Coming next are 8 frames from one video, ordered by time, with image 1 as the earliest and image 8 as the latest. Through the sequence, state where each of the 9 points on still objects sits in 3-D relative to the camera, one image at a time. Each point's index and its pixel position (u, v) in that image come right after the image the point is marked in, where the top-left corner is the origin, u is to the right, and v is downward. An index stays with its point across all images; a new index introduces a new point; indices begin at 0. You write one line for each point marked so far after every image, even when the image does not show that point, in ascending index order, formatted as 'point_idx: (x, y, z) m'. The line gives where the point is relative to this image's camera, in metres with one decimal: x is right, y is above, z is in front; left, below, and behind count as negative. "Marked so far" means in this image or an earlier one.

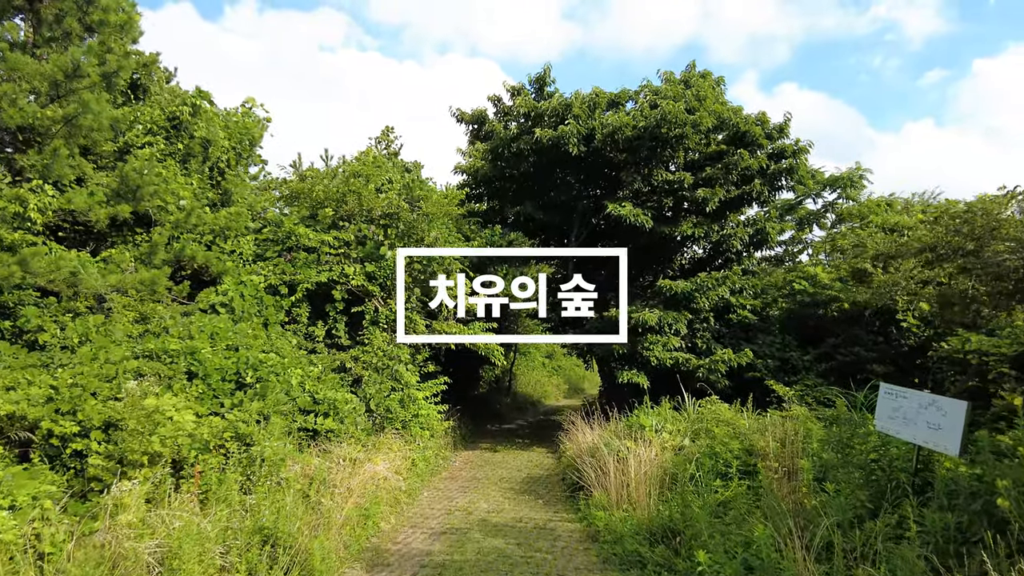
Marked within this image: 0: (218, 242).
0: (-3.0, +0.5, +6.8) m
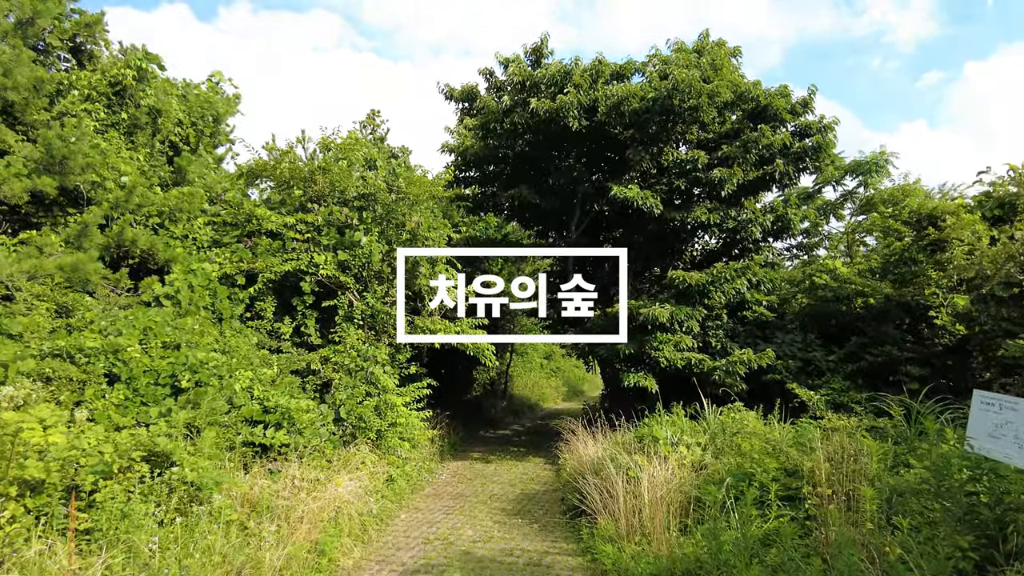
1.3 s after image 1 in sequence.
0: (-3.1, +0.6, +6.0) m
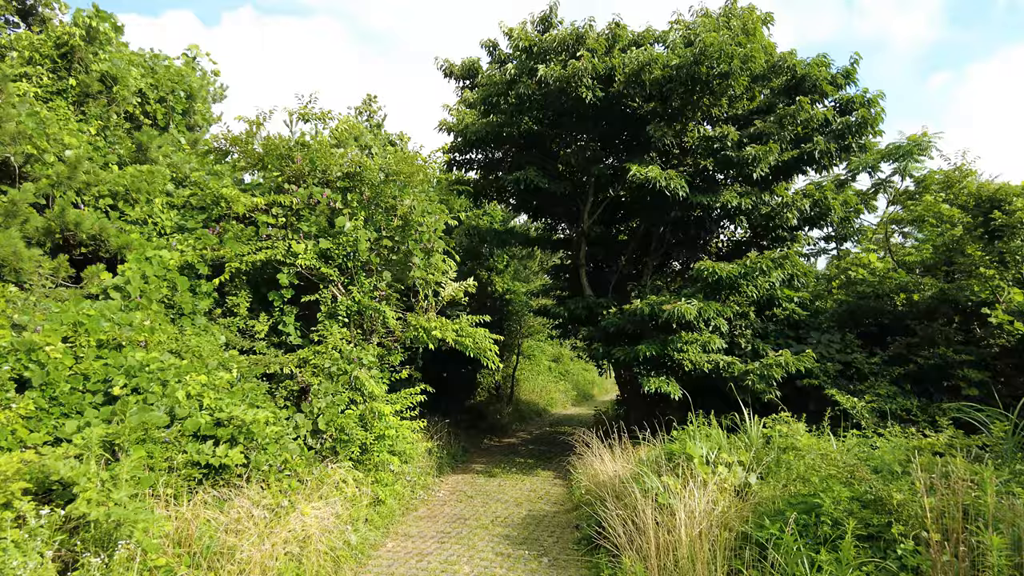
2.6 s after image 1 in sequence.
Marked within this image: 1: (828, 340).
0: (-3.1, +0.6, +5.2) m
1: (+3.6, -0.6, +7.6) m
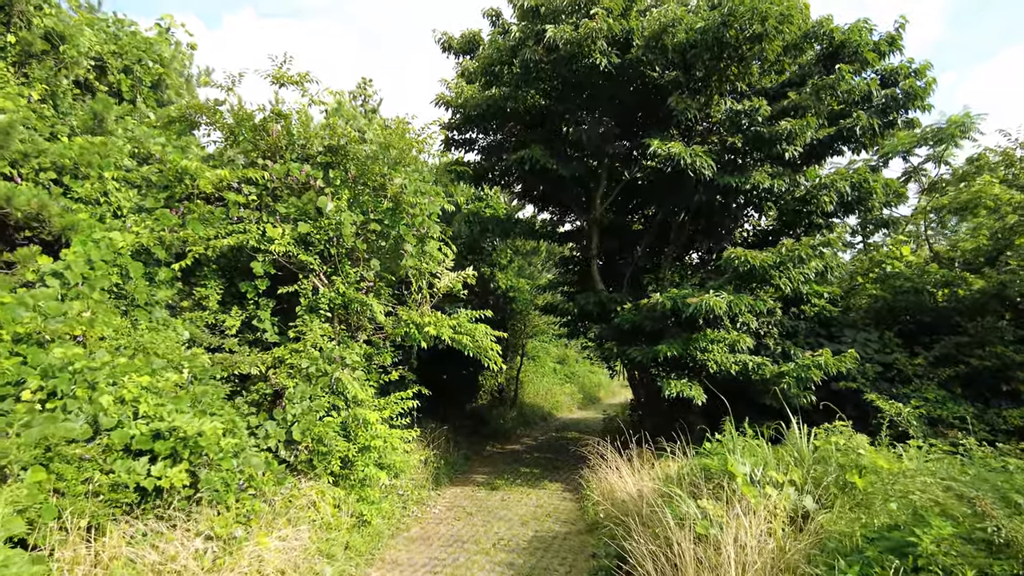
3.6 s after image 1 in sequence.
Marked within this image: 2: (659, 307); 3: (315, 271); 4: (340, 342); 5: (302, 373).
0: (-3.0, +0.7, +4.5) m
1: (+3.7, -0.5, +6.9) m
2: (+1.3, -0.2, +6.0) m
3: (-1.5, +0.1, +5.1) m
4: (-1.3, -0.4, +5.0) m
5: (-1.5, -0.6, +4.6) m
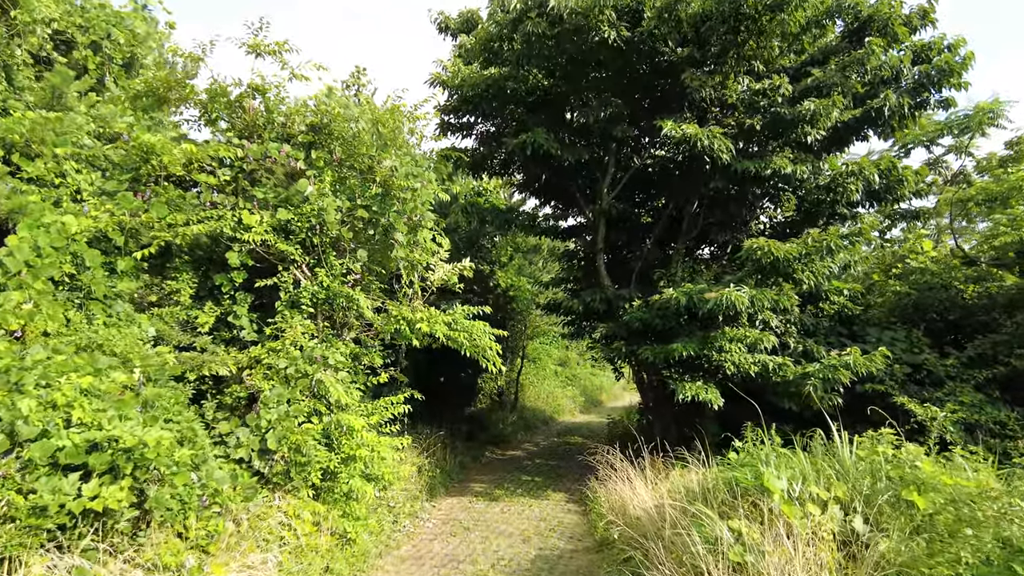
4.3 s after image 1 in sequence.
0: (-3.0, +0.8, +4.1) m
1: (+3.7, -0.5, +6.4) m
2: (+1.4, -0.1, +5.6) m
3: (-1.5, +0.2, +4.7) m
4: (-1.3, -0.4, +4.6) m
5: (-1.4, -0.5, +4.1) m
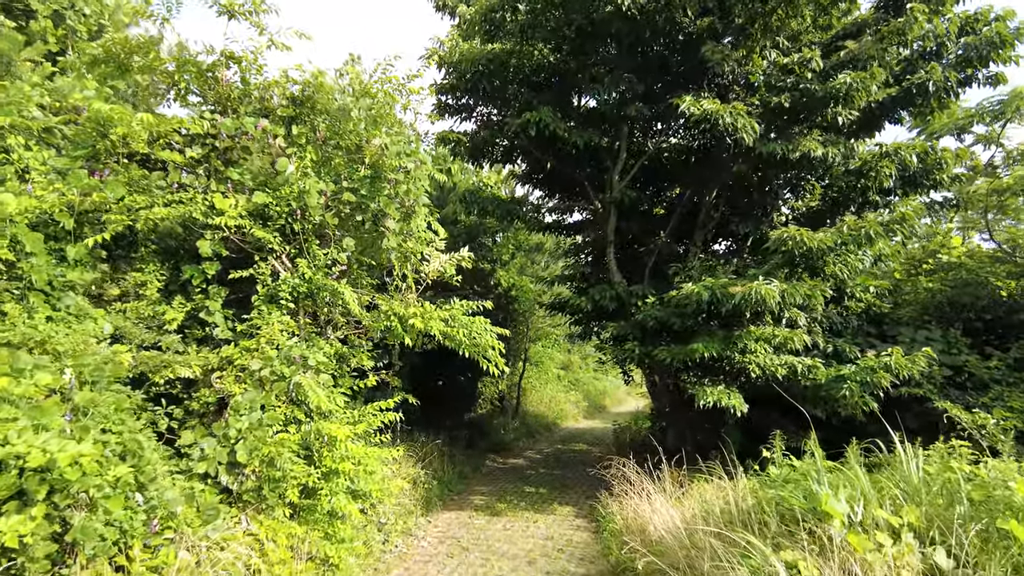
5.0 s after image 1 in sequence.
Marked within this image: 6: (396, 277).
0: (-3.0, +0.8, +3.6) m
1: (+3.7, -0.4, +5.9) m
2: (+1.4, -0.1, +5.1) m
3: (-1.5, +0.2, +4.2) m
4: (-1.3, -0.3, +4.1) m
5: (-1.4, -0.5, +3.6) m
6: (-0.8, +0.1, +4.6) m
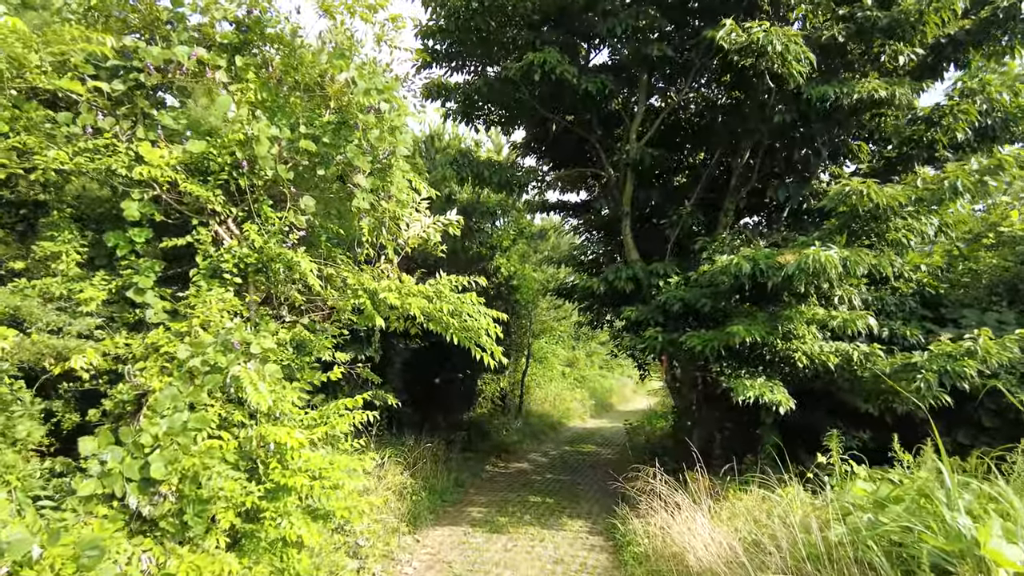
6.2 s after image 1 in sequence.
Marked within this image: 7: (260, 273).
0: (-3.0, +1.0, +2.8) m
1: (+3.7, -0.3, +5.1) m
2: (+1.4, +0.1, +4.2) m
3: (-1.5, +0.4, +3.3) m
4: (-1.3, -0.2, +3.3) m
5: (-1.4, -0.3, +2.8) m
6: (-0.8, +0.2, +3.8) m
7: (-1.3, +0.1, +3.4) m
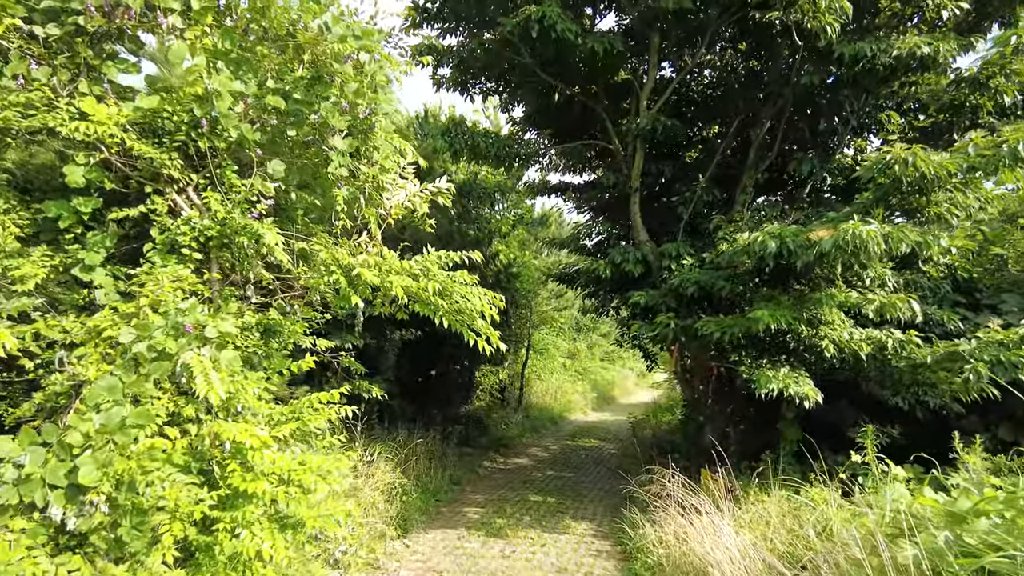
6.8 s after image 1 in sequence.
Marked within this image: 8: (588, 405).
0: (-3.0, +1.1, +2.3) m
1: (+3.7, -0.1, +4.7) m
2: (+1.4, +0.2, +3.8) m
3: (-1.5, +0.5, +2.9) m
4: (-1.3, -0.1, +2.8) m
5: (-1.4, -0.2, +2.4) m
6: (-0.8, +0.3, +3.4) m
7: (-1.3, +0.2, +3.0) m
8: (+1.6, -2.5, +13.8) m
